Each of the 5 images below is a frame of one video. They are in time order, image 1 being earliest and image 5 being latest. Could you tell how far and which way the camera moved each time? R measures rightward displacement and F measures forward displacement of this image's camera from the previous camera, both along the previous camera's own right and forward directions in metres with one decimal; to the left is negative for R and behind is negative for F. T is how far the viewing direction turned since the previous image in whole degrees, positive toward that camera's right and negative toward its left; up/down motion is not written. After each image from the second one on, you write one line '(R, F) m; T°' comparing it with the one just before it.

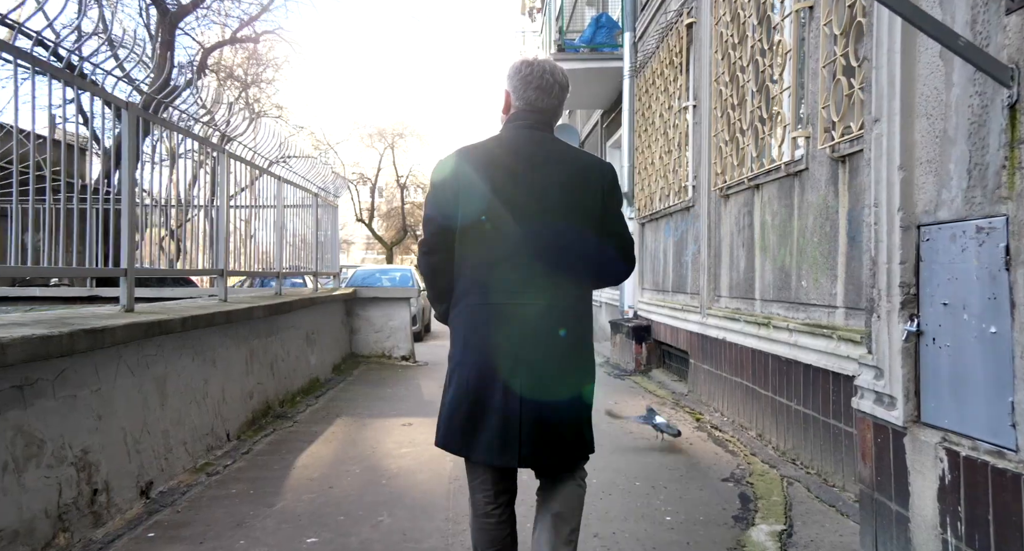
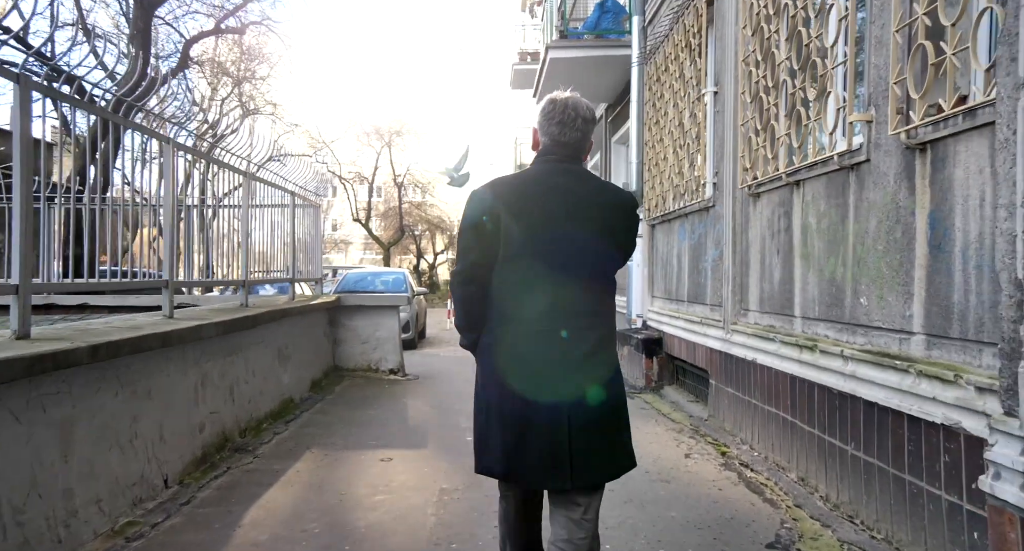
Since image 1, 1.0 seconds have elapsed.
(0.0, +0.8) m; 0°
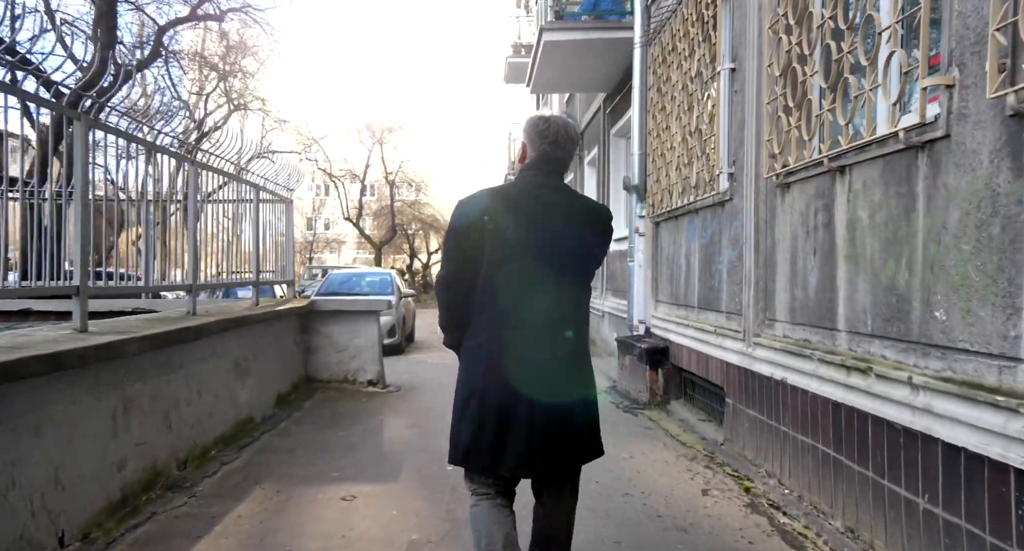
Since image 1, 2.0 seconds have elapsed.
(+0.1, +0.8) m; 0°
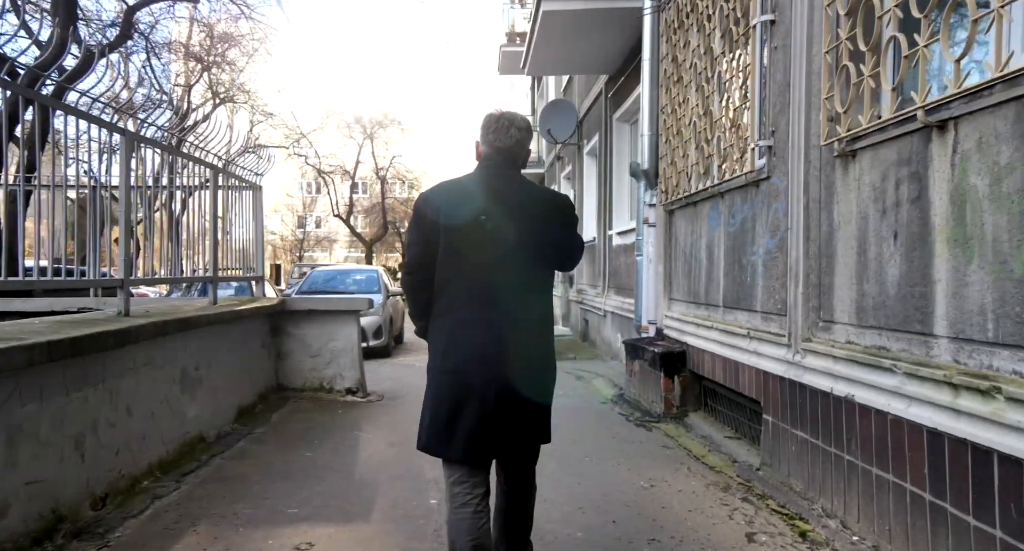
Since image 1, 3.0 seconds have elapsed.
(0.0, +0.9) m; 0°
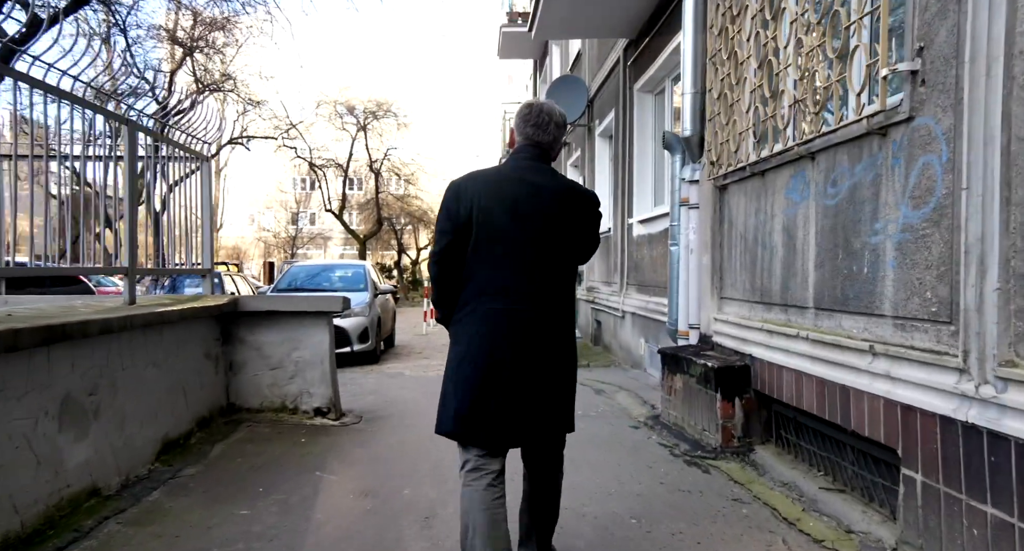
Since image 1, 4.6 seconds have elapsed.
(-0.1, +1.4) m; 0°
